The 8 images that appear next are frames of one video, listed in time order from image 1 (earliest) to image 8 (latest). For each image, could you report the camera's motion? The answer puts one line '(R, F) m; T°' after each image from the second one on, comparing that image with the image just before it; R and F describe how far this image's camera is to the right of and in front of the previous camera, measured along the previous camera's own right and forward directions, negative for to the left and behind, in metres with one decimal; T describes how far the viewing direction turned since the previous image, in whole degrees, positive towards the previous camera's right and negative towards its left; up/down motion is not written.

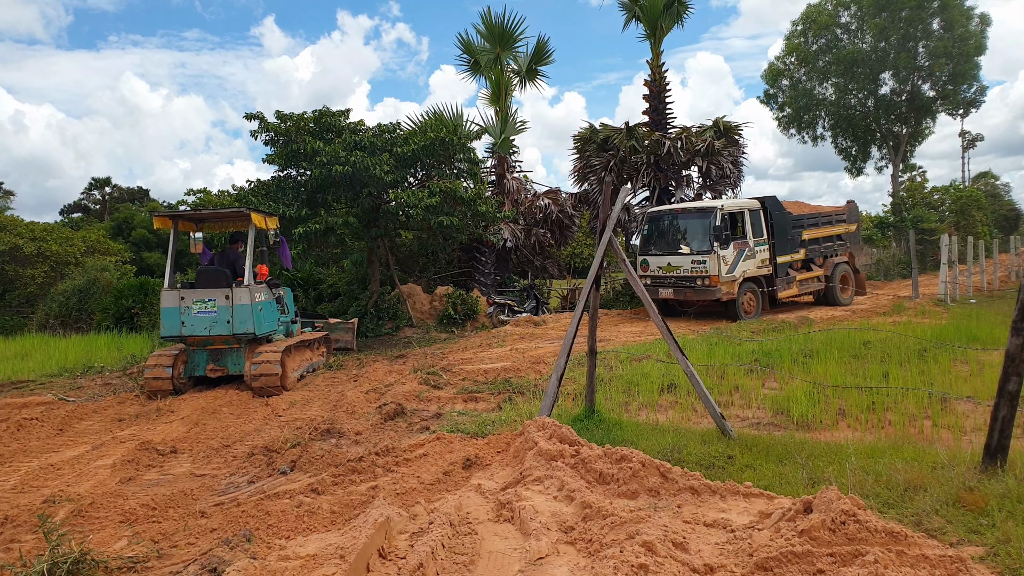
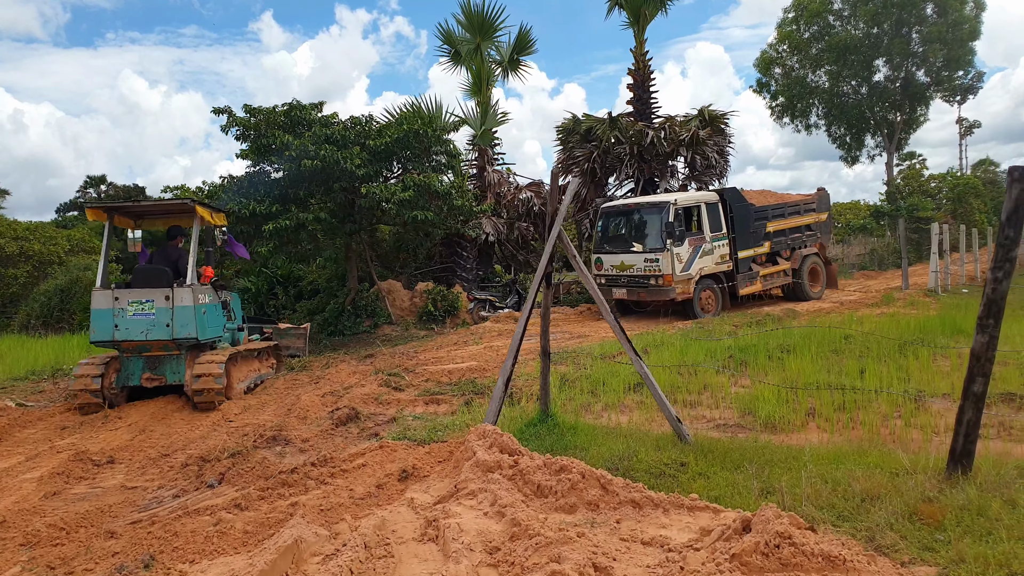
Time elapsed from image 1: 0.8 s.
(+0.4, +0.3) m; 0°
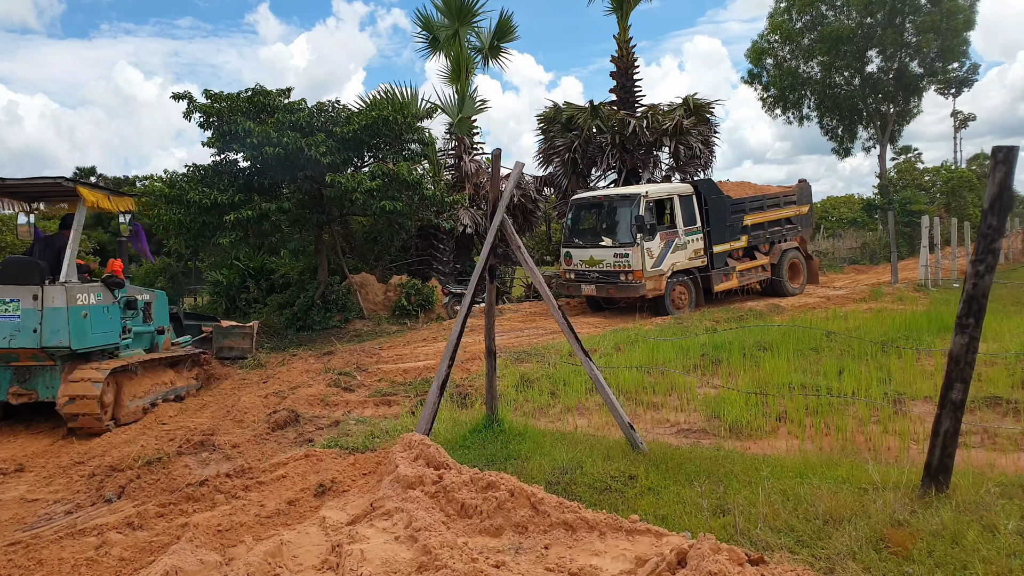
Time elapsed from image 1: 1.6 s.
(+0.3, +0.5) m; 0°
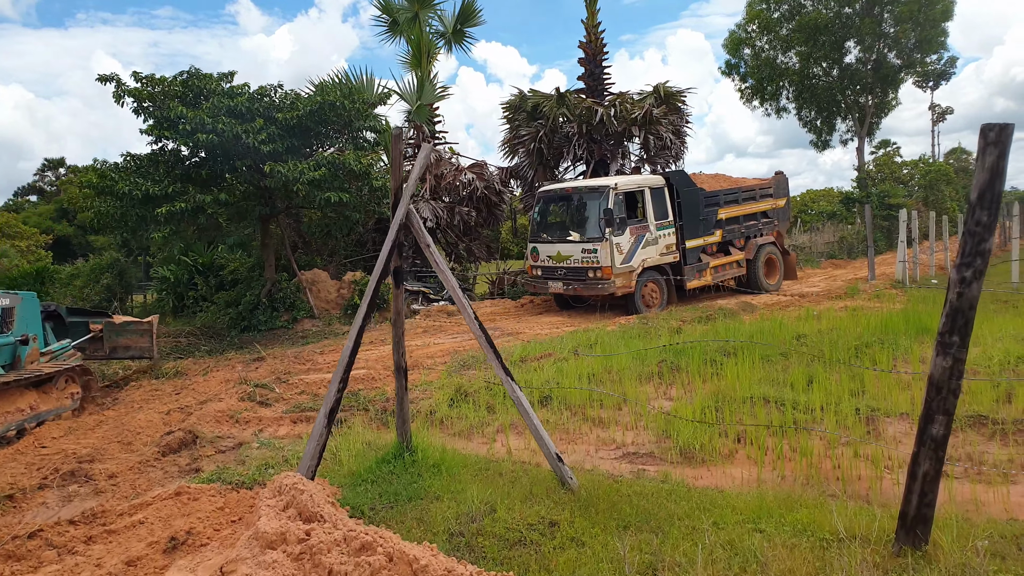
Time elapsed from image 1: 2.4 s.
(+0.4, +0.8) m; +1°
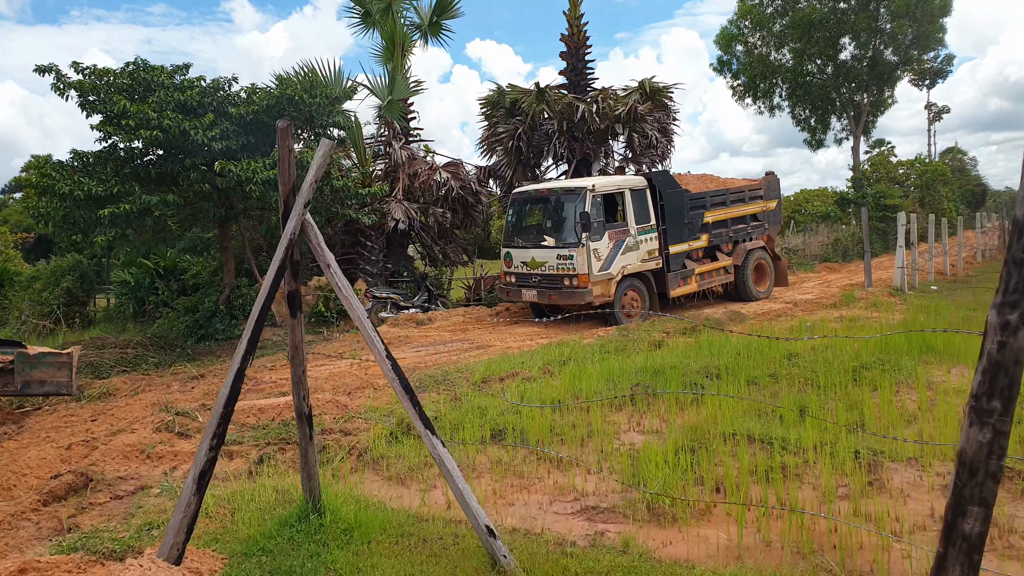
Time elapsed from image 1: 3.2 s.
(+0.3, +0.8) m; 0°
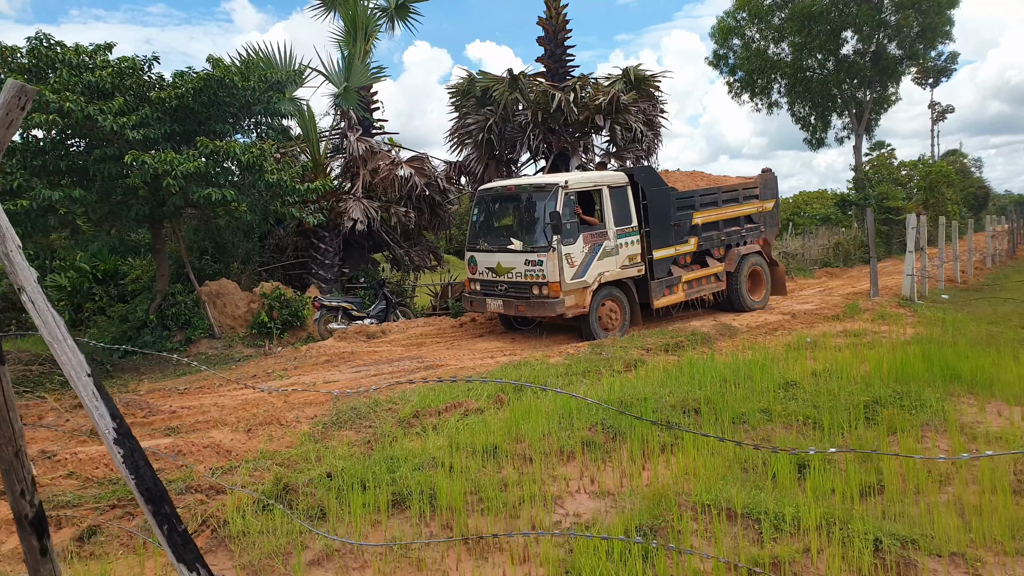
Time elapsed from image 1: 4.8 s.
(+0.4, +1.3) m; 0°
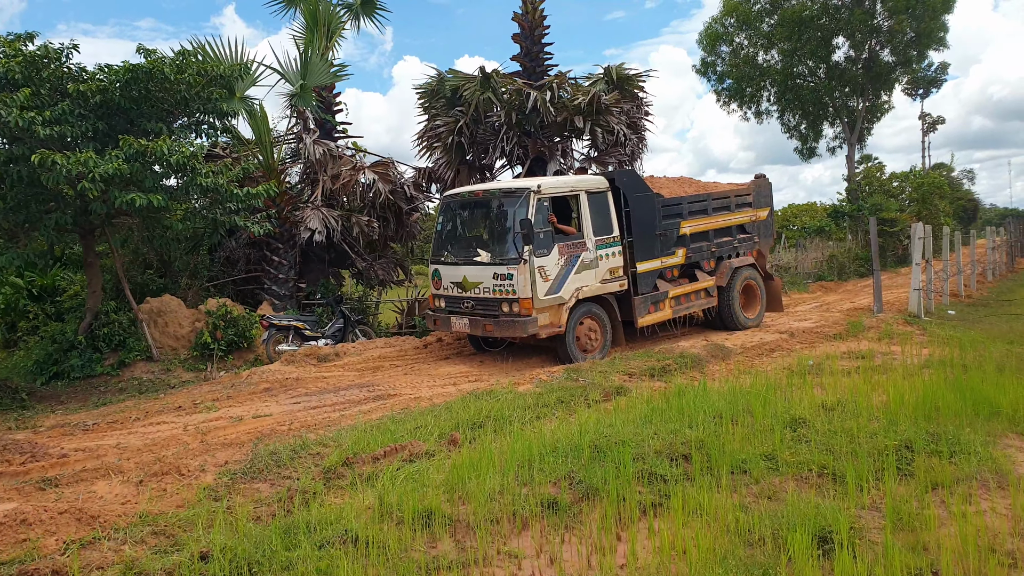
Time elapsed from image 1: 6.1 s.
(+0.2, +1.1) m; +1°
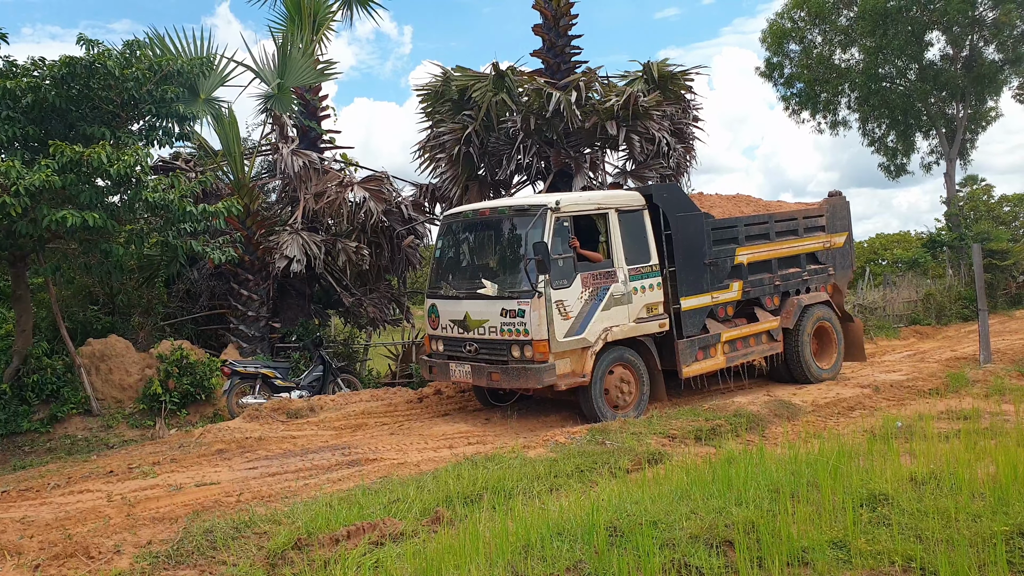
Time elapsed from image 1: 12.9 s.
(+0.3, +1.7) m; -3°
